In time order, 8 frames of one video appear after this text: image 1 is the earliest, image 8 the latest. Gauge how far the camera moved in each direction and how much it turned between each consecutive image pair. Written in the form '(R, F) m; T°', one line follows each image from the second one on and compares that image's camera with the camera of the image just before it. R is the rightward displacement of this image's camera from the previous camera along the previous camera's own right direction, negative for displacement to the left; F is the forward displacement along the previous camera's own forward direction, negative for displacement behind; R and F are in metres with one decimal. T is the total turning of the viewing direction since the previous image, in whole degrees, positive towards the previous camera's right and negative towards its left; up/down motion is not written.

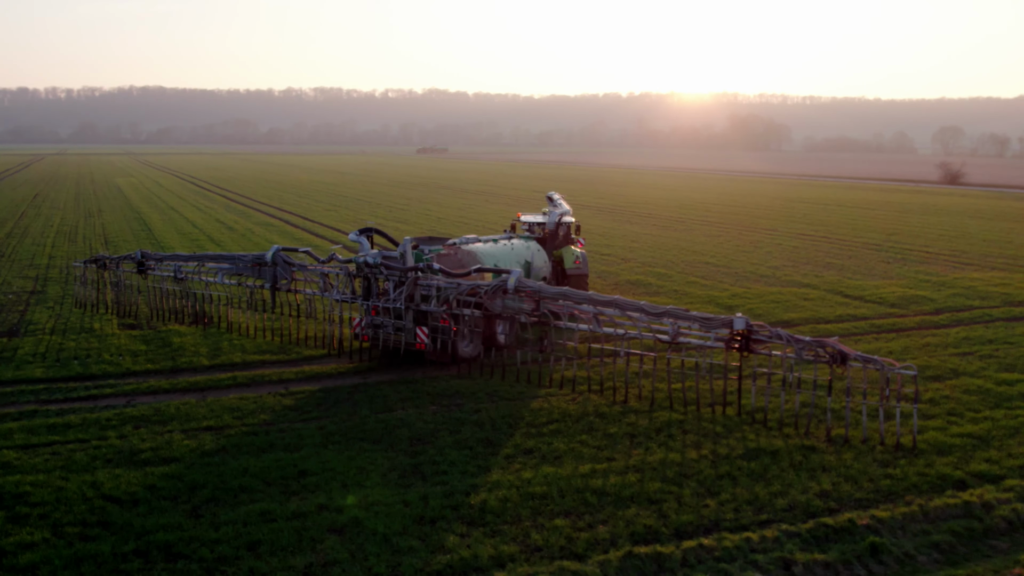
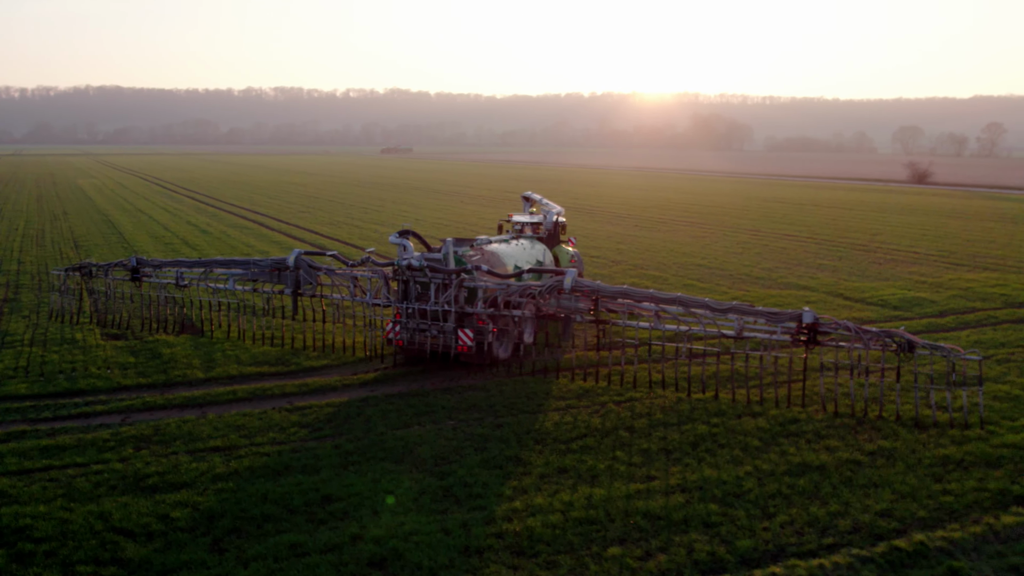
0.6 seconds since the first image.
(-0.7, +0.6) m; +2°
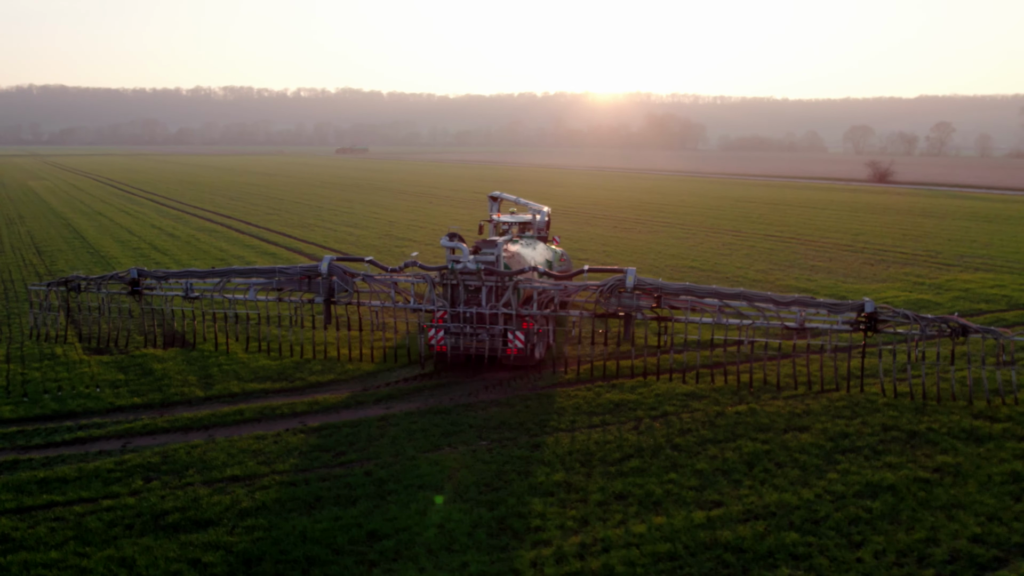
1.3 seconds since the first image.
(-0.9, +0.8) m; +3°
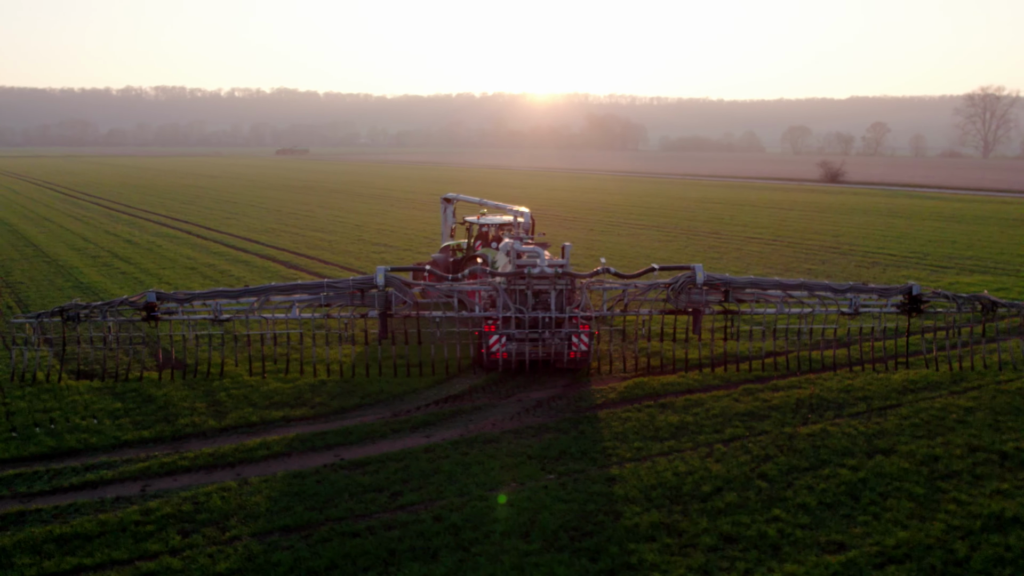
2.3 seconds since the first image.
(-1.3, +1.1) m; +4°
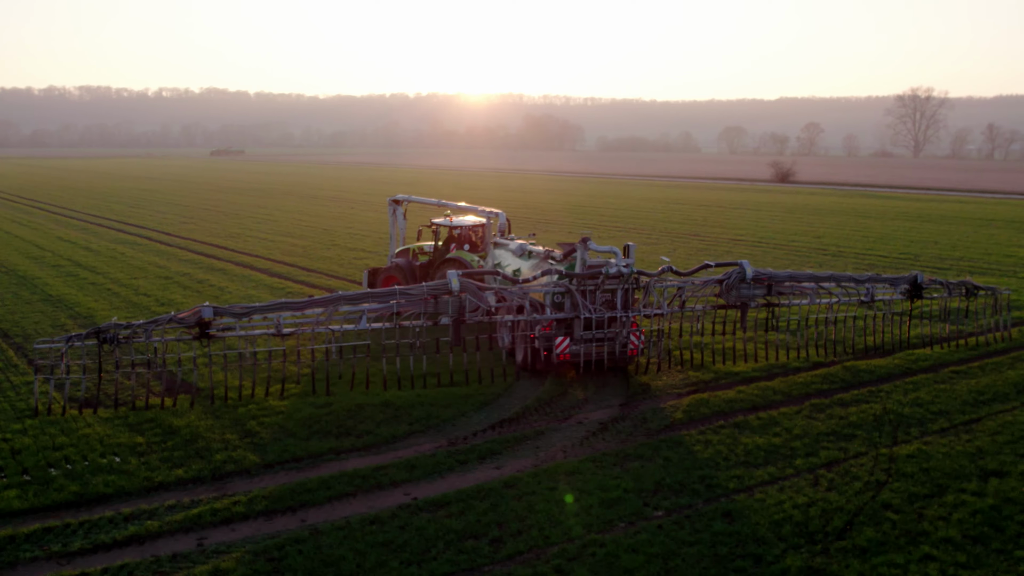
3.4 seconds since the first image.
(-1.4, +1.1) m; +4°
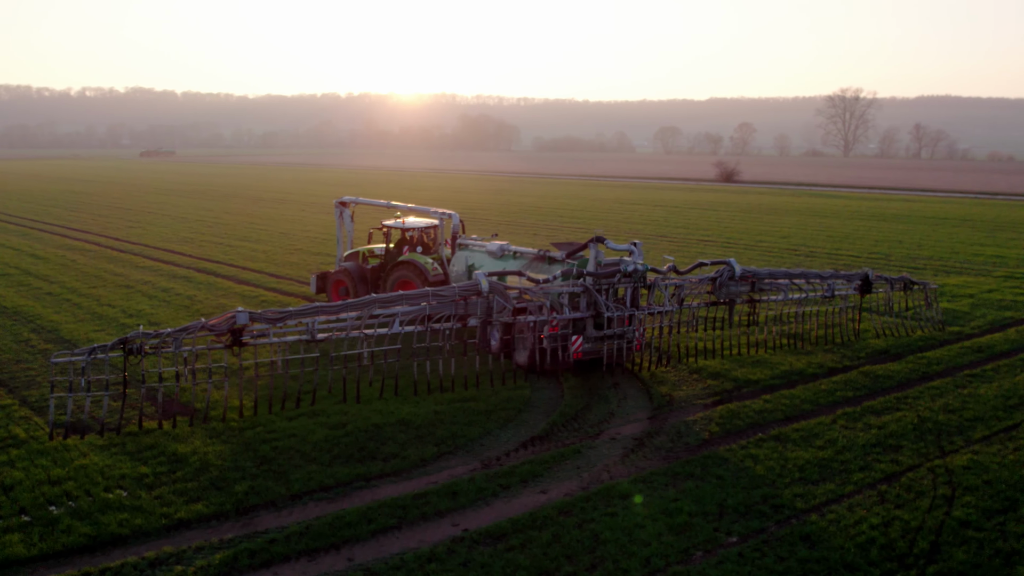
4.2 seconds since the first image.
(-1.0, +0.7) m; +4°
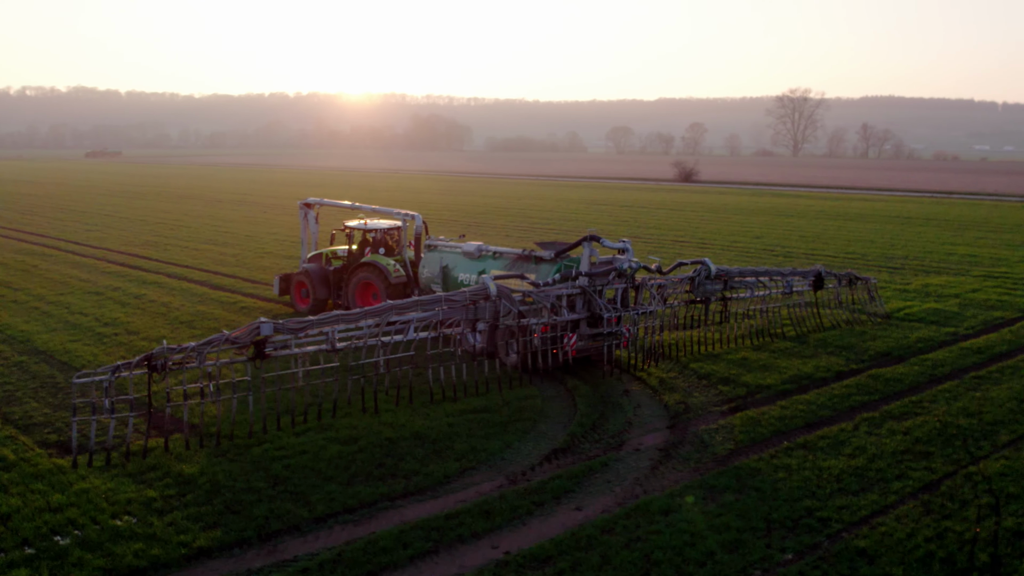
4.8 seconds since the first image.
(-0.7, +0.5) m; +3°
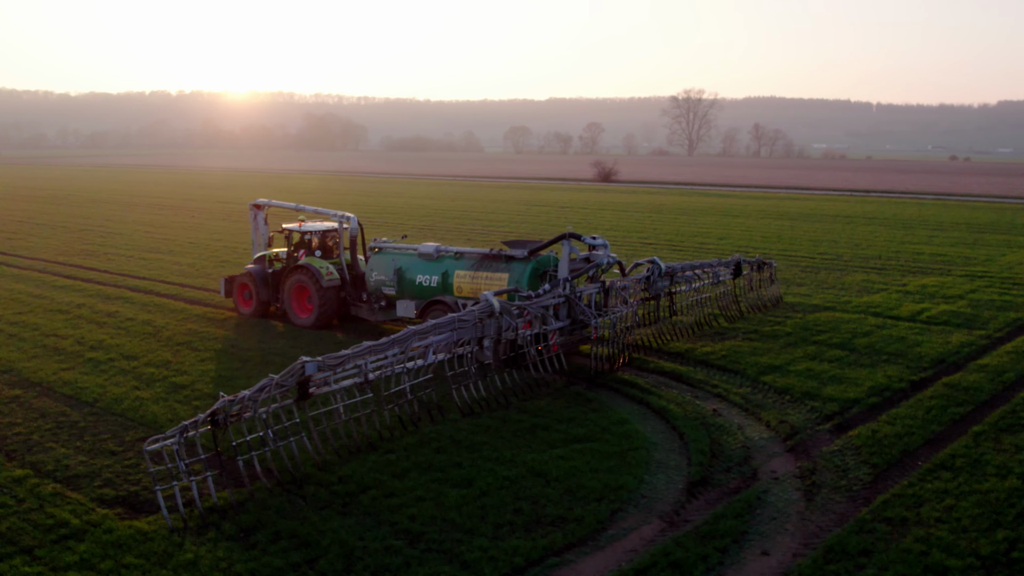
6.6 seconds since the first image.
(-2.2, +1.2) m; +7°
